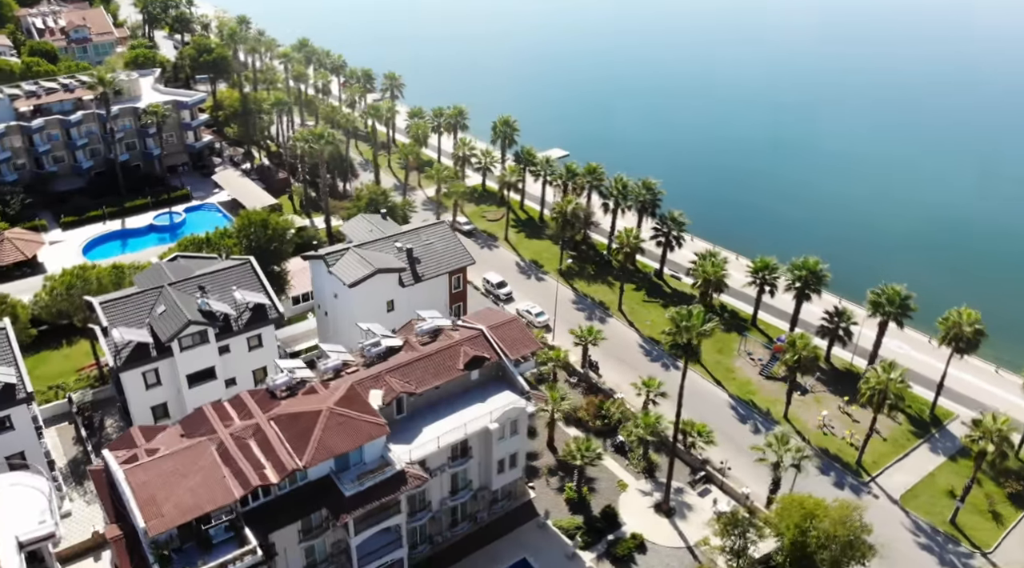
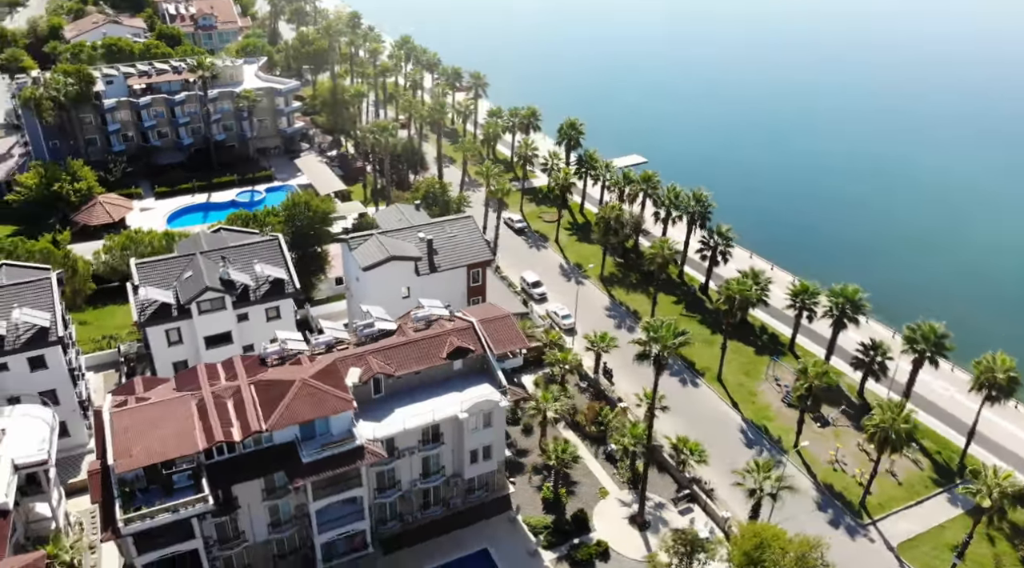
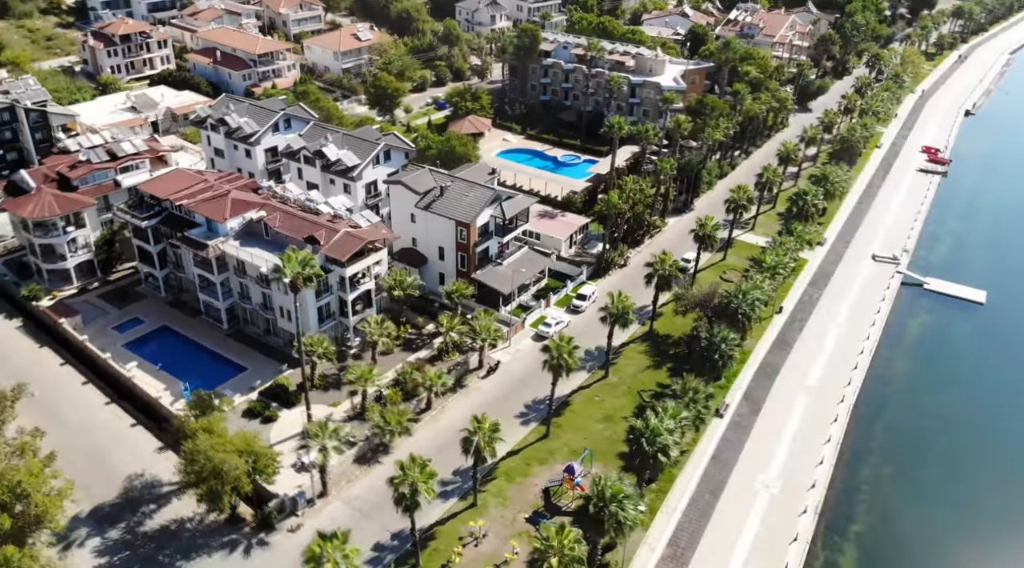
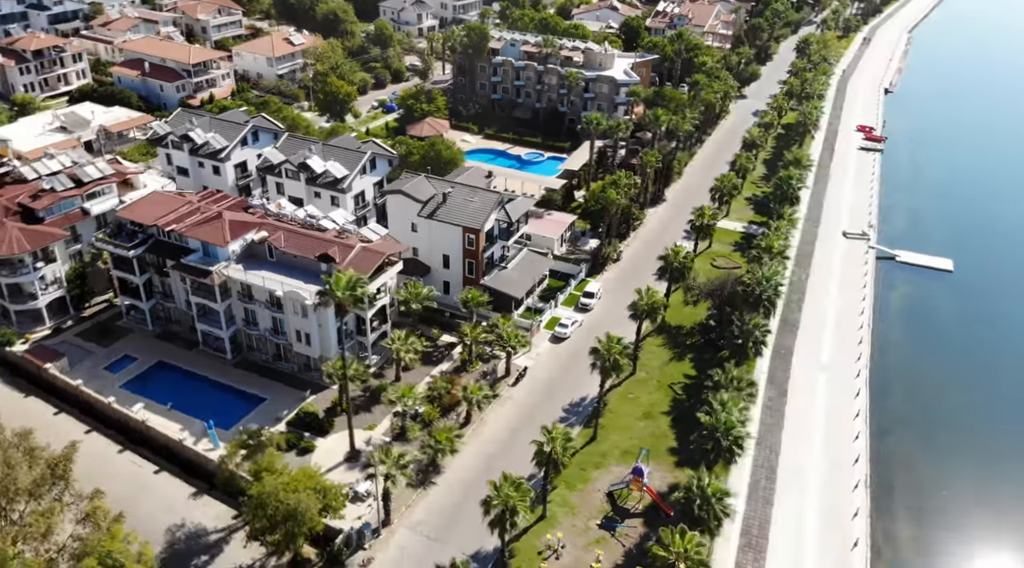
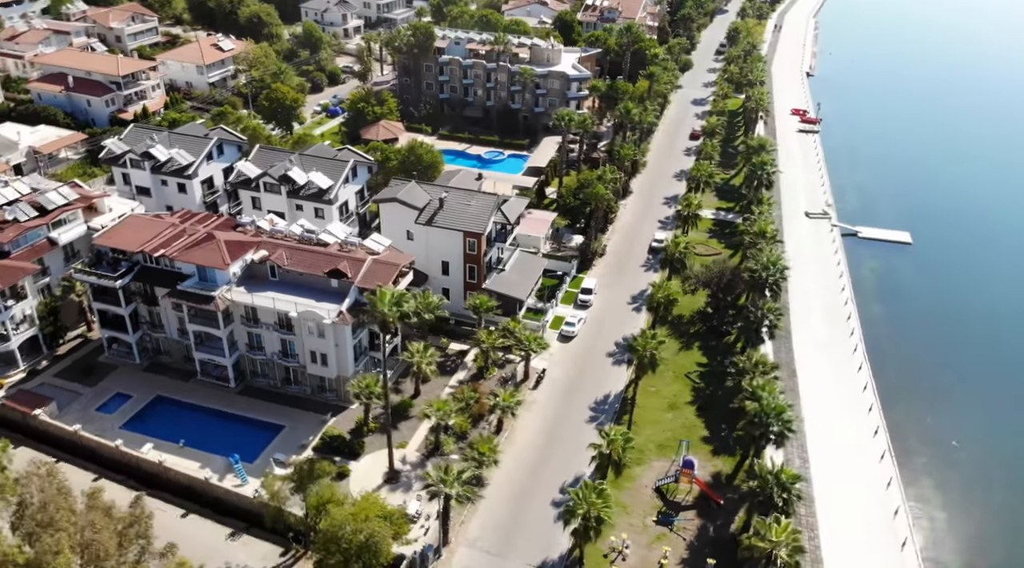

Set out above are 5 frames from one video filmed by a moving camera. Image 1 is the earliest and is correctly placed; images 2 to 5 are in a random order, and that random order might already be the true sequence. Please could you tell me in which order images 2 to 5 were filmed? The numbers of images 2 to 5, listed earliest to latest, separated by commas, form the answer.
2, 5, 4, 3
